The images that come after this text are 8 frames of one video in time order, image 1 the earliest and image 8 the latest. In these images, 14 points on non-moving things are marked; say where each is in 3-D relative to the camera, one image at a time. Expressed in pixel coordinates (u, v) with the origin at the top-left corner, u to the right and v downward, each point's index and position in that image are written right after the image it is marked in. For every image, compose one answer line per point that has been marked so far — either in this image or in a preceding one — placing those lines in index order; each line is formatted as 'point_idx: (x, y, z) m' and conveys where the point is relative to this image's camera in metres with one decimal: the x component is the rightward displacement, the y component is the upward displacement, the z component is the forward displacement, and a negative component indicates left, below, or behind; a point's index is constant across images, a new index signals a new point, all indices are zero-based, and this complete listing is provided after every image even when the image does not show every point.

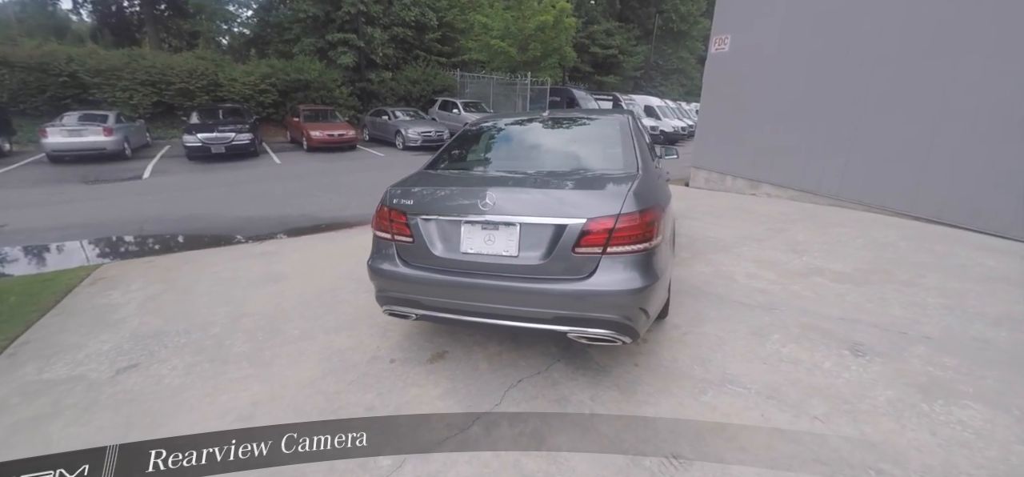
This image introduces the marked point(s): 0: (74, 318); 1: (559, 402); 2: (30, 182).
0: (-3.4, -0.6, +3.4) m
1: (+0.3, -0.9, +2.4) m
2: (-8.7, +1.0, +7.8) m
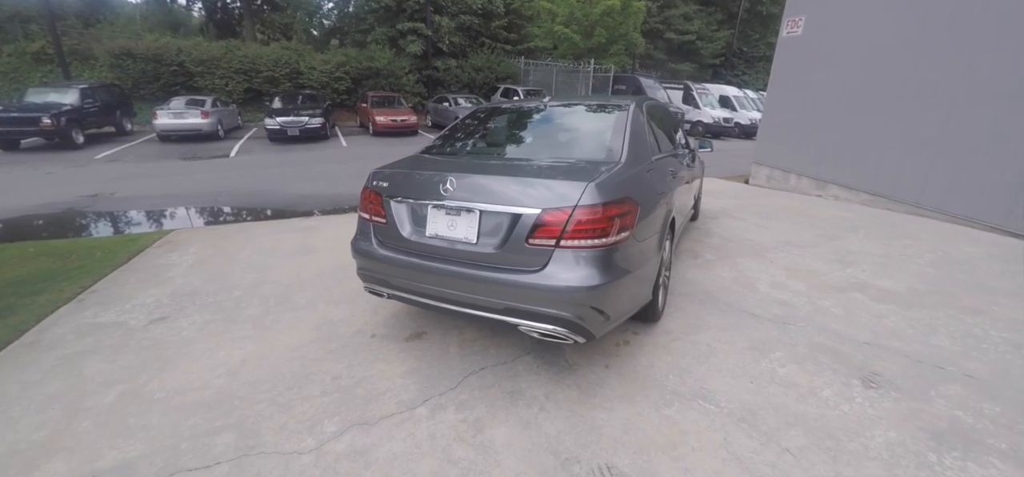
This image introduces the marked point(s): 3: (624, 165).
0: (-3.4, -0.3, +4.0) m
1: (0.0, -0.8, +2.4) m
2: (-7.8, +1.7, +9.1) m
3: (+0.6, +0.4, +2.5) m
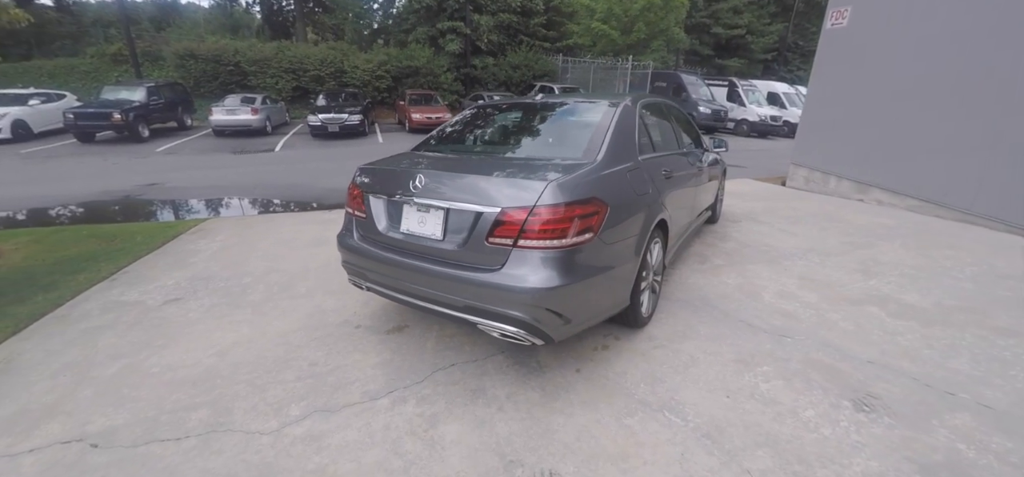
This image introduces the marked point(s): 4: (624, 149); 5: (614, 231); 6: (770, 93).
0: (-3.4, -0.2, +4.3) m
1: (-0.2, -0.8, +2.4) m
2: (-7.2, +2.0, +9.9) m
3: (+0.4, +0.4, +2.4) m
4: (+0.7, +0.5, +2.6) m
5: (+0.5, 0.0, +2.3) m
6: (+9.3, +5.3, +15.8) m
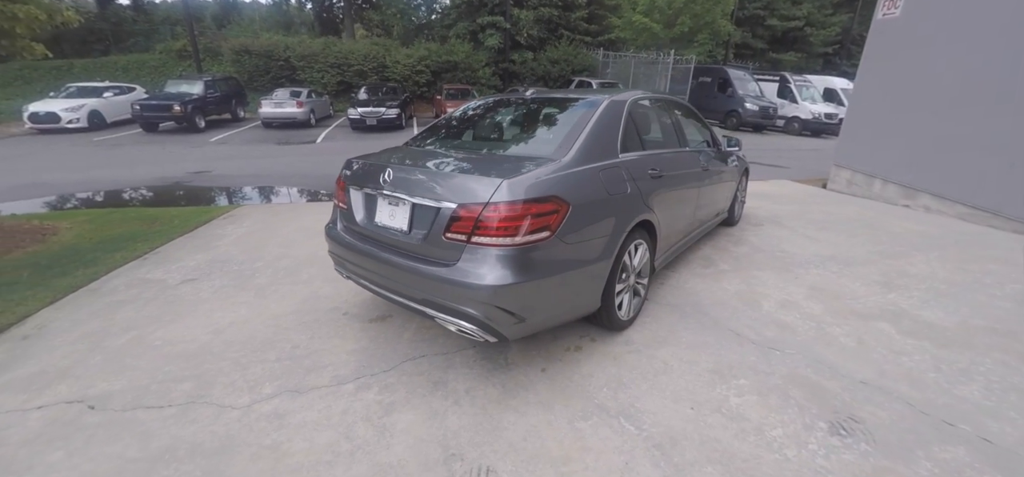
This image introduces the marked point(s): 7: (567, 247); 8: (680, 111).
0: (-3.4, 0.0, +4.6) m
1: (-0.4, -0.8, +2.4) m
2: (-6.5, +2.4, +10.6) m
3: (+0.3, +0.4, +2.3) m
4: (+0.5, +0.5, +2.6) m
5: (+0.3, 0.0, +2.2) m
6: (+10.7, +5.0, +14.7) m
7: (+0.3, 0.0, +2.2) m
8: (+1.5, +1.1, +3.8) m
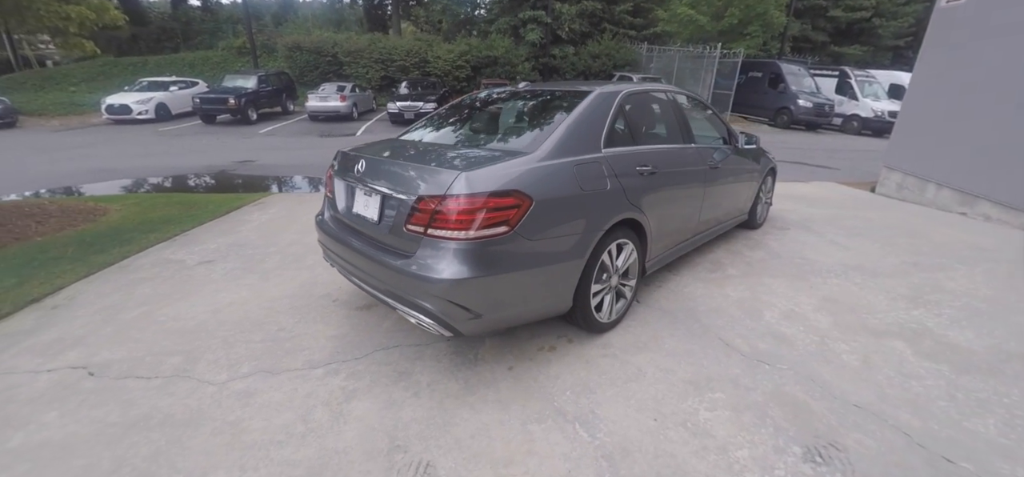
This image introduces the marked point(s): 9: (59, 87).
0: (-3.3, +0.2, +5.0) m
1: (-0.6, -0.8, +2.4) m
2: (-5.6, +2.7, +11.1) m
3: (+0.1, +0.4, +2.3) m
4: (+0.4, +0.5, +2.5) m
5: (+0.1, +0.1, +2.2) m
6: (+11.9, +4.7, +13.4) m
7: (+0.1, 0.0, +2.1) m
8: (+1.5, +1.1, +3.6) m
9: (-18.4, +5.9, +17.1) m
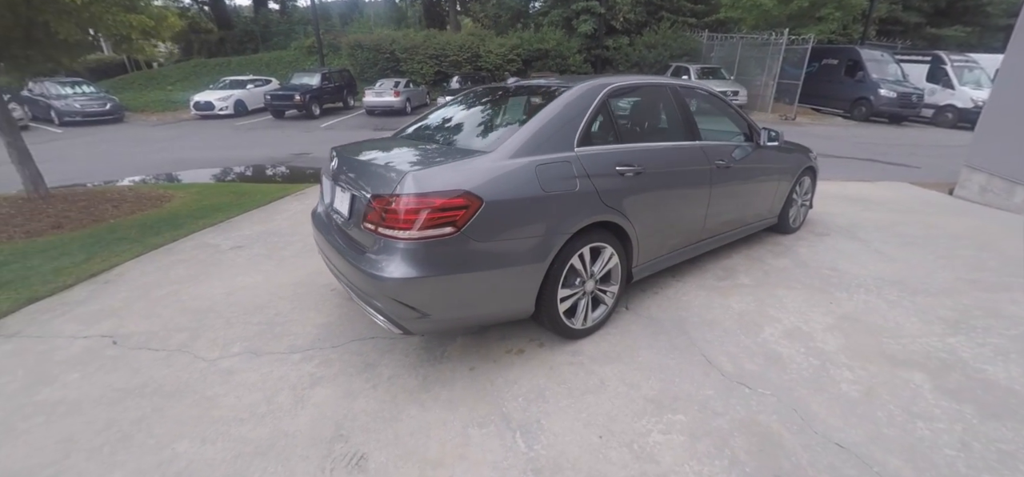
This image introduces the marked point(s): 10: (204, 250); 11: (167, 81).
0: (-3.1, +0.3, +5.4) m
1: (-0.8, -0.7, +2.5) m
2: (-4.4, +3.0, +11.8) m
3: (-0.1, +0.4, +2.2) m
4: (+0.2, +0.5, +2.4) m
5: (-0.1, 0.0, +2.1) m
6: (+13.4, +4.4, +11.4) m
7: (-0.1, 0.0, +2.1) m
8: (+1.5, +1.0, +3.3) m
9: (-16.0, +6.8, +19.5) m
10: (-2.9, -0.1, +4.2) m
11: (-15.9, +7.1, +19.9) m
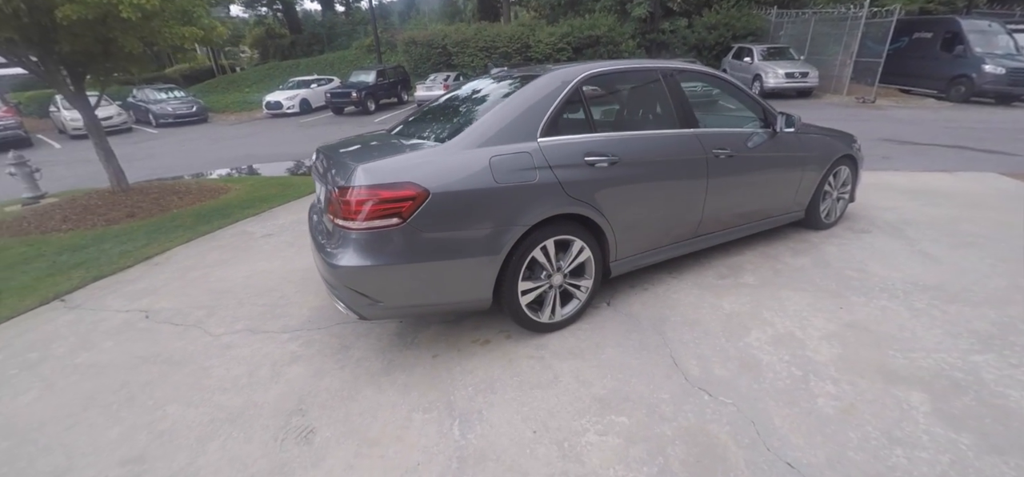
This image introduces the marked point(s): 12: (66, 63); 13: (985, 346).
0: (-2.8, +0.5, +5.8) m
1: (-1.0, -0.7, +2.6) m
2: (-3.1, +3.3, +12.3) m
3: (-0.3, +0.5, +2.2) m
4: (0.0, +0.6, +2.3) m
5: (-0.3, +0.1, +2.1) m
6: (+14.4, +4.3, +9.3) m
7: (-0.4, 0.0, +2.1) m
8: (+1.4, +1.1, +3.0) m
9: (-13.4, +7.4, +21.6) m
10: (-2.9, 0.0, +4.6) m
11: (-13.2, +7.8, +21.9) m
12: (-5.4, +2.1, +5.3) m
13: (+2.4, -0.5, +2.2) m
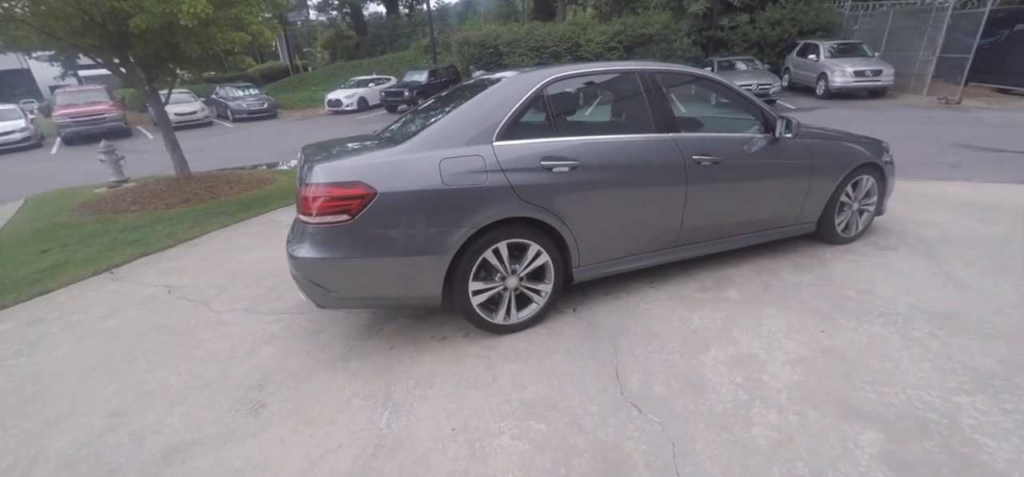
0: (-2.6, +0.6, +6.2) m
1: (-1.3, -0.6, +2.8) m
2: (-1.8, +3.5, +12.6) m
3: (-0.6, +0.5, +2.3) m
4: (-0.2, +0.6, +2.4) m
5: (-0.6, +0.1, +2.2) m
6: (+15.2, +3.6, +7.2) m
7: (-0.7, 0.0, +2.2) m
8: (+1.3, +1.0, +2.9) m
9: (-10.5, +8.1, +23.2) m
10: (-2.8, +0.1, +5.0) m
11: (-10.3, +8.4, +23.5) m
12: (-5.1, +2.4, +6.0) m
13: (+2.1, -0.7, +1.9) m
